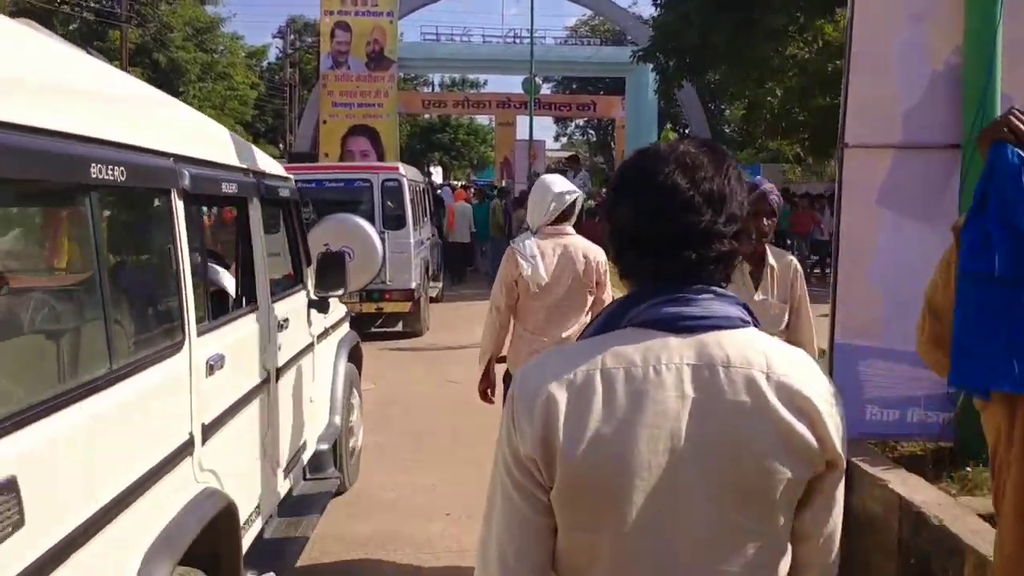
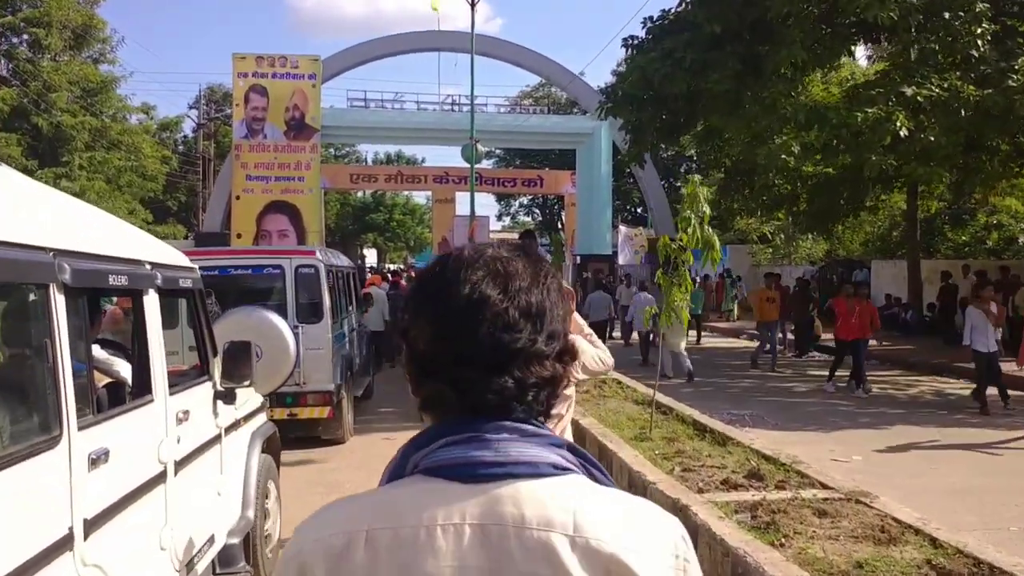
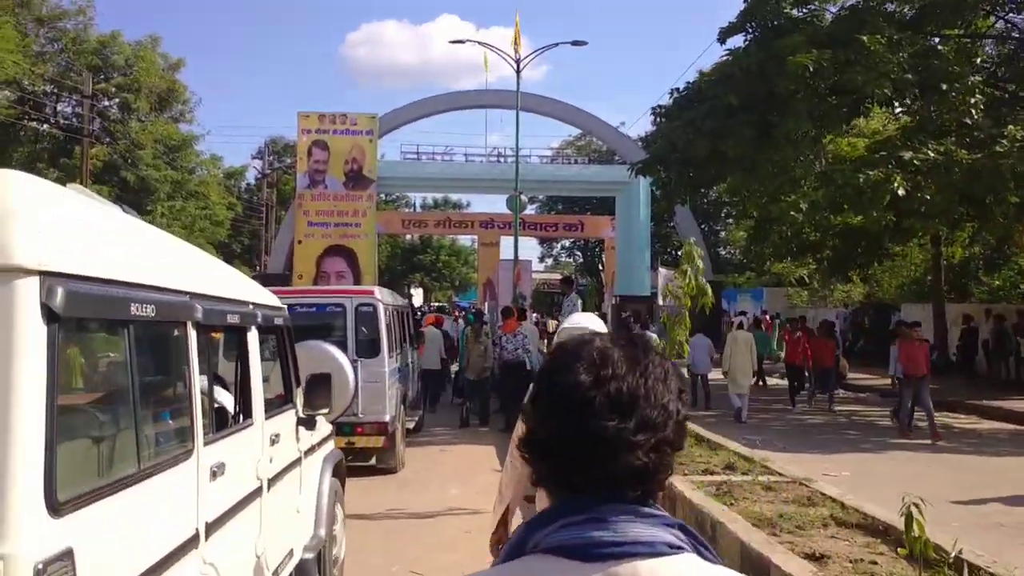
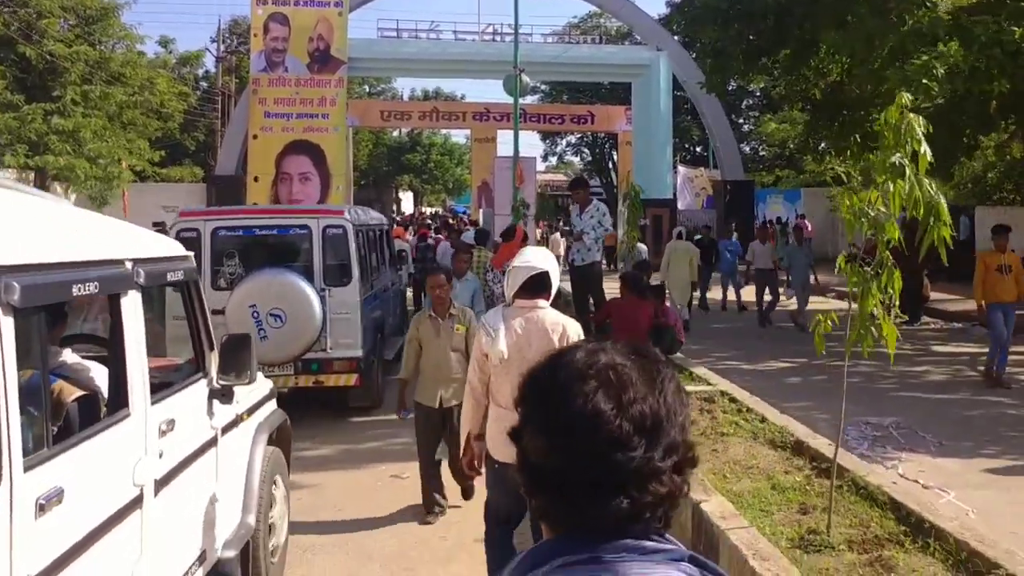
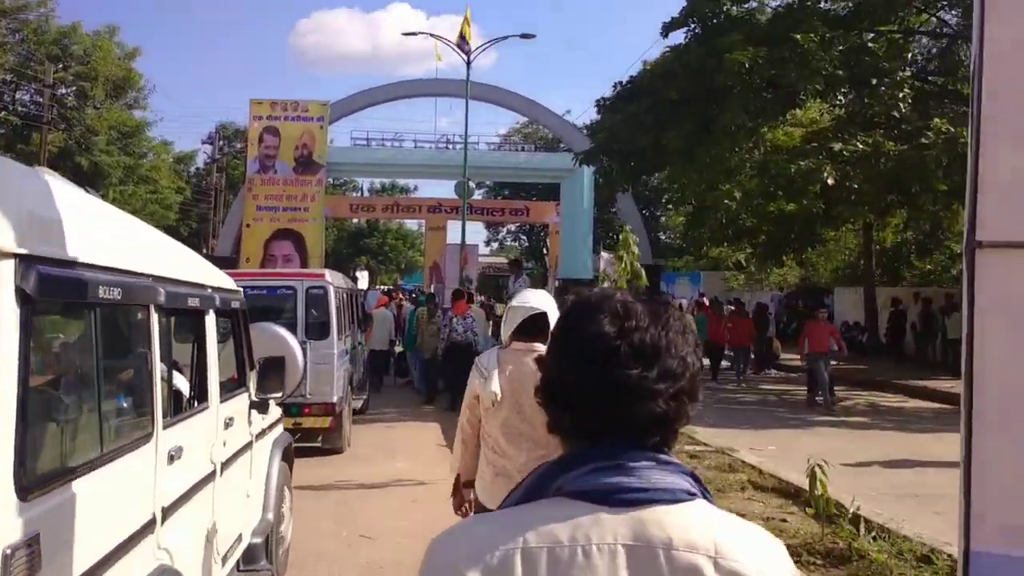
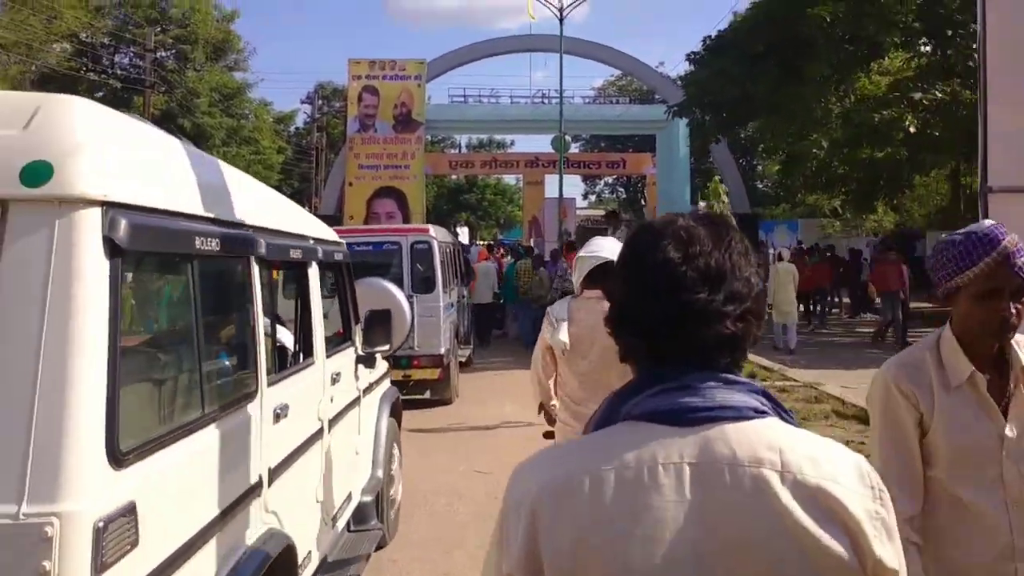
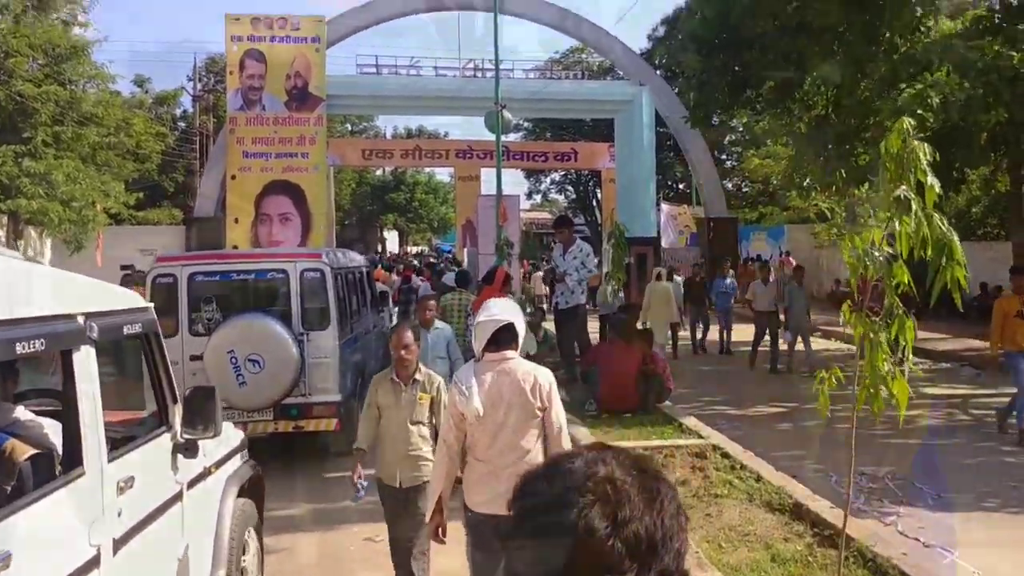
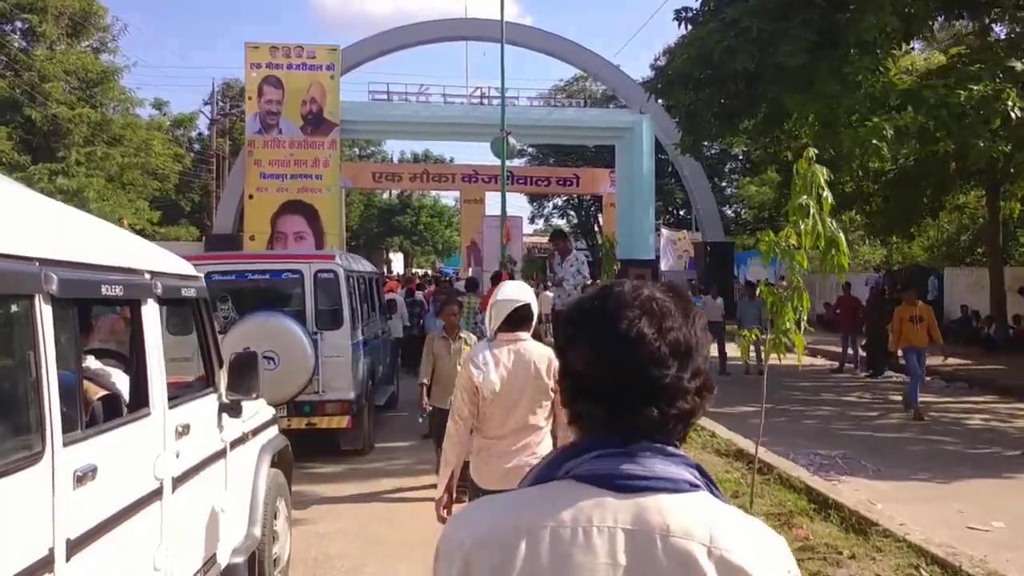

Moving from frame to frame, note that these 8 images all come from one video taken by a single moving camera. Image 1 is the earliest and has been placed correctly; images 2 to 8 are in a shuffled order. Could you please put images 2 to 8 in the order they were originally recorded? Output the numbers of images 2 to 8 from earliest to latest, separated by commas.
6, 5, 3, 2, 8, 4, 7
